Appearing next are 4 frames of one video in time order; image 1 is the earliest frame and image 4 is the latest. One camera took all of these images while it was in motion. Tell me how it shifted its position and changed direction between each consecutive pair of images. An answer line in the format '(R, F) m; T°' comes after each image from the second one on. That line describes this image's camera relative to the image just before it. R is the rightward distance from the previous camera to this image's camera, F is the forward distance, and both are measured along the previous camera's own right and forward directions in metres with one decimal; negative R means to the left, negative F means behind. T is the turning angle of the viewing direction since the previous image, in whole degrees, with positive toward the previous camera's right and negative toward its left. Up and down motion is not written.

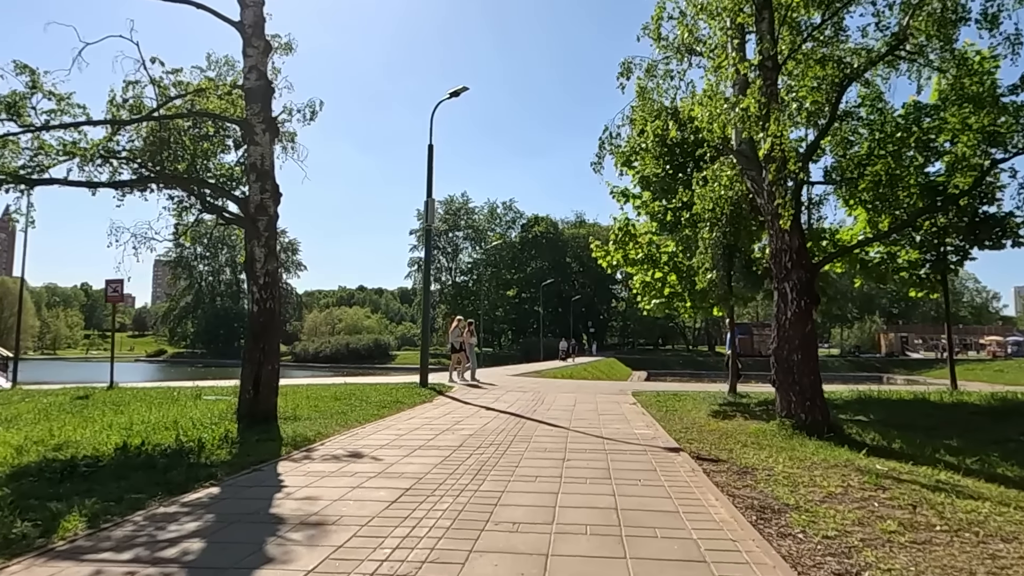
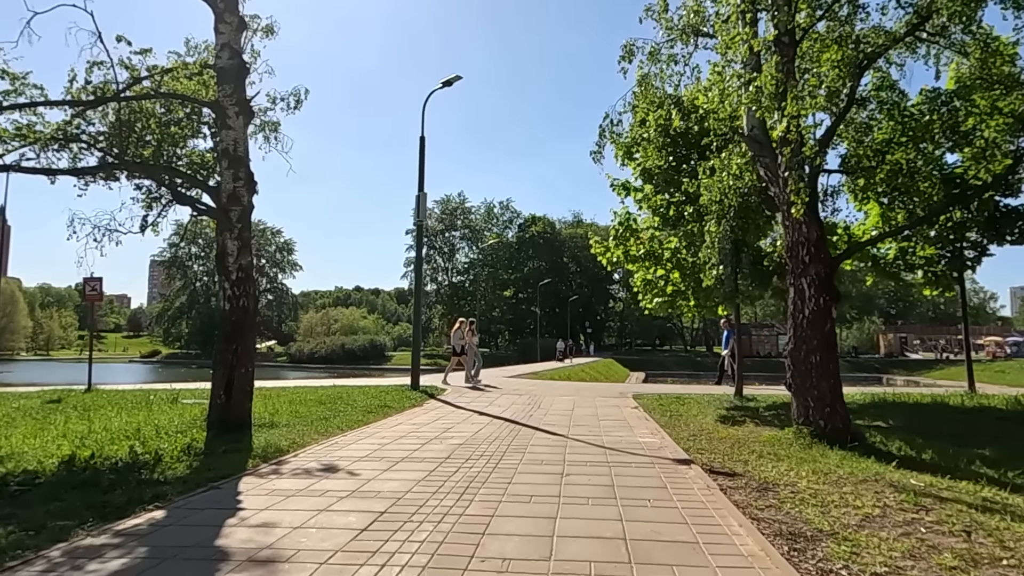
(0.0, +0.9) m; 0°
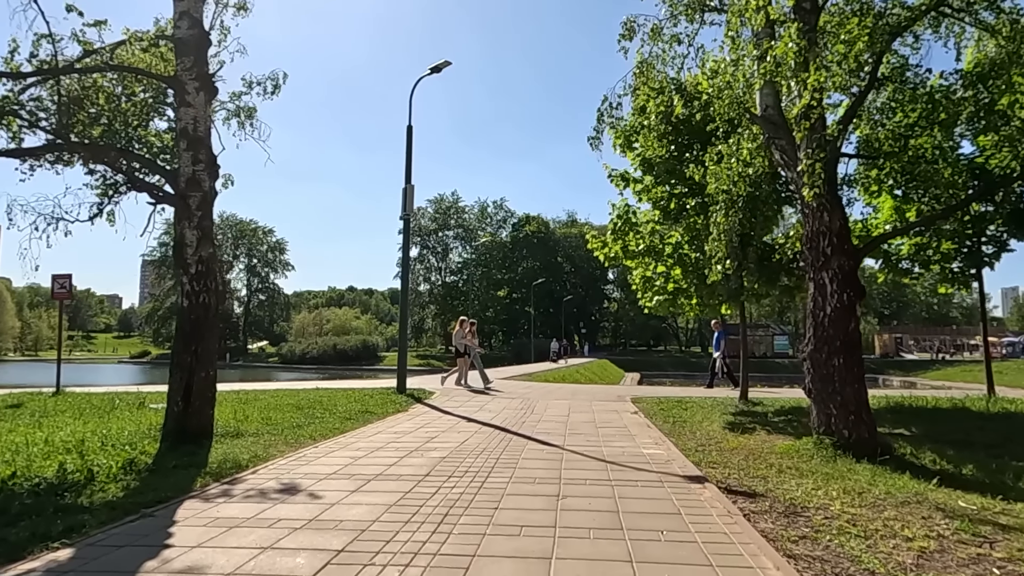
(+0.1, +1.0) m; 0°
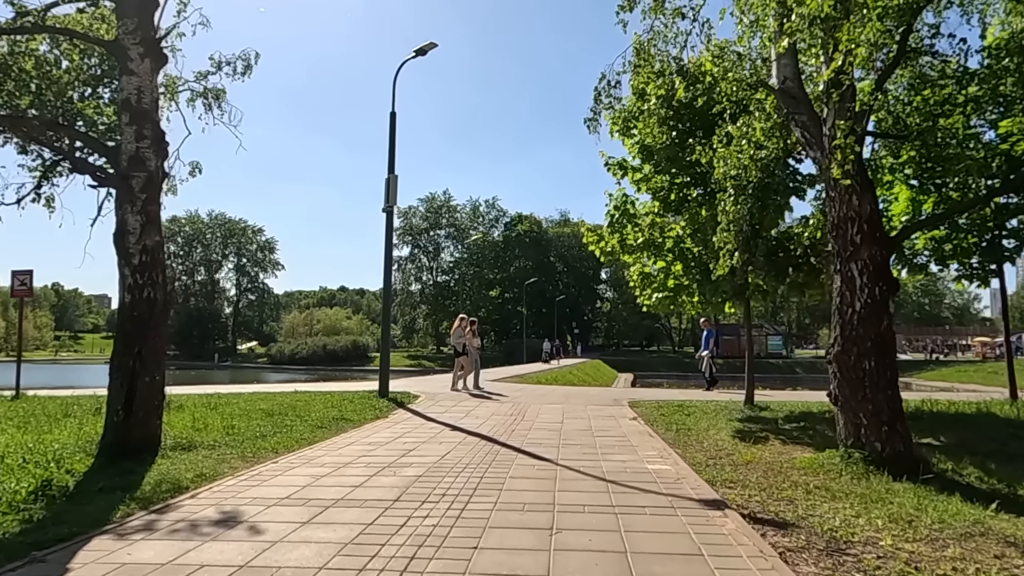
(+0.1, +1.1) m; +1°
